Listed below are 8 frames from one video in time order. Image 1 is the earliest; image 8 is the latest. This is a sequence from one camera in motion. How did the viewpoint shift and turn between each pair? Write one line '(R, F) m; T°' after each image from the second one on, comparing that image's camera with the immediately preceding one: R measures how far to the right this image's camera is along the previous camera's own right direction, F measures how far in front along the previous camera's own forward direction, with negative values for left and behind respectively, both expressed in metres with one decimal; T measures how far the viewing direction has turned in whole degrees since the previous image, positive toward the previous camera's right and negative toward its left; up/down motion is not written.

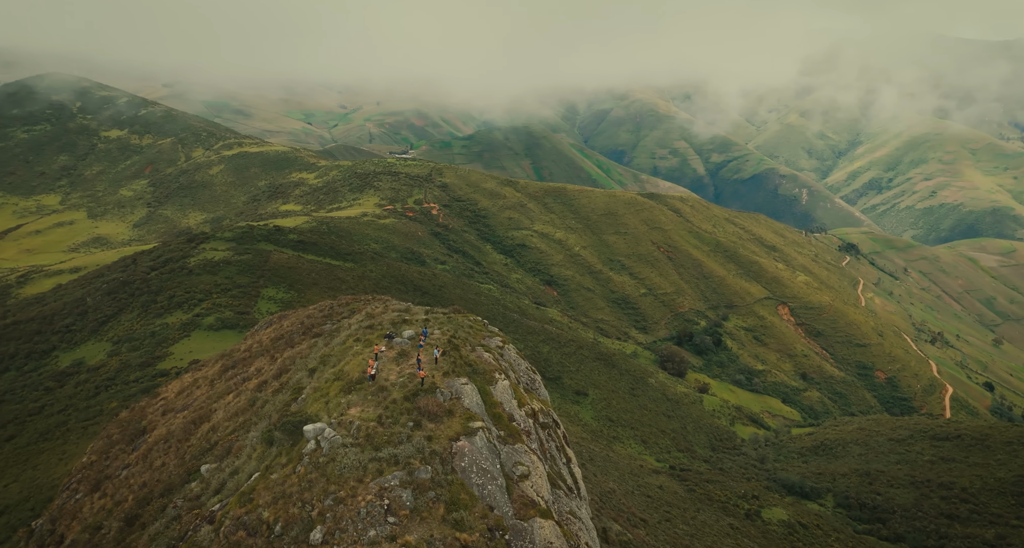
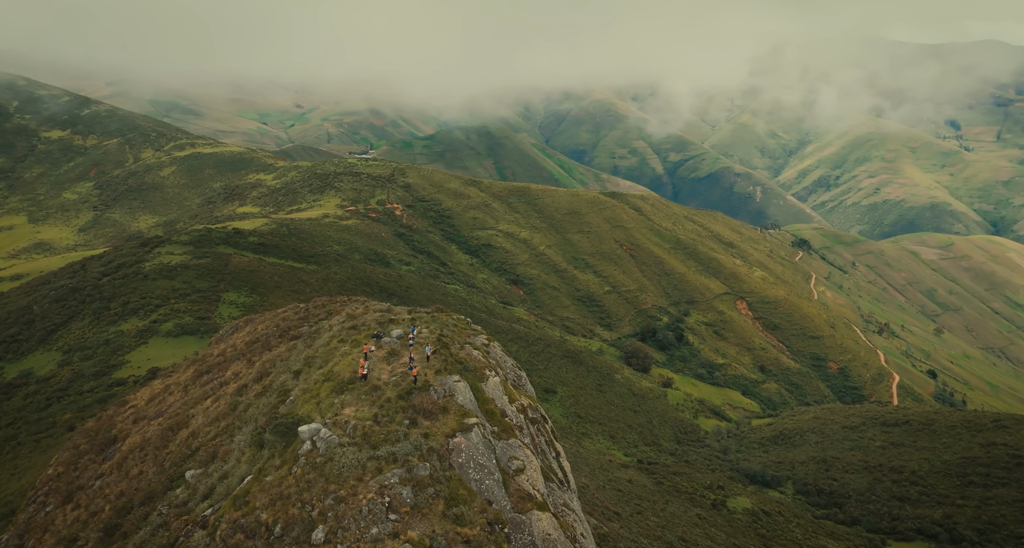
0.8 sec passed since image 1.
(-1.2, -0.4) m; +4°
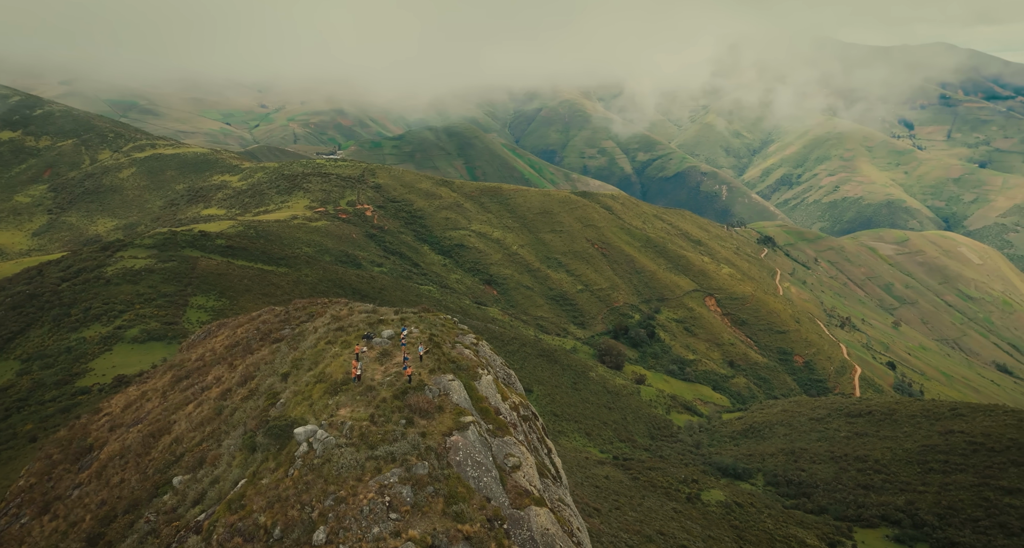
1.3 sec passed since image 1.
(-1.0, -0.3) m; +3°
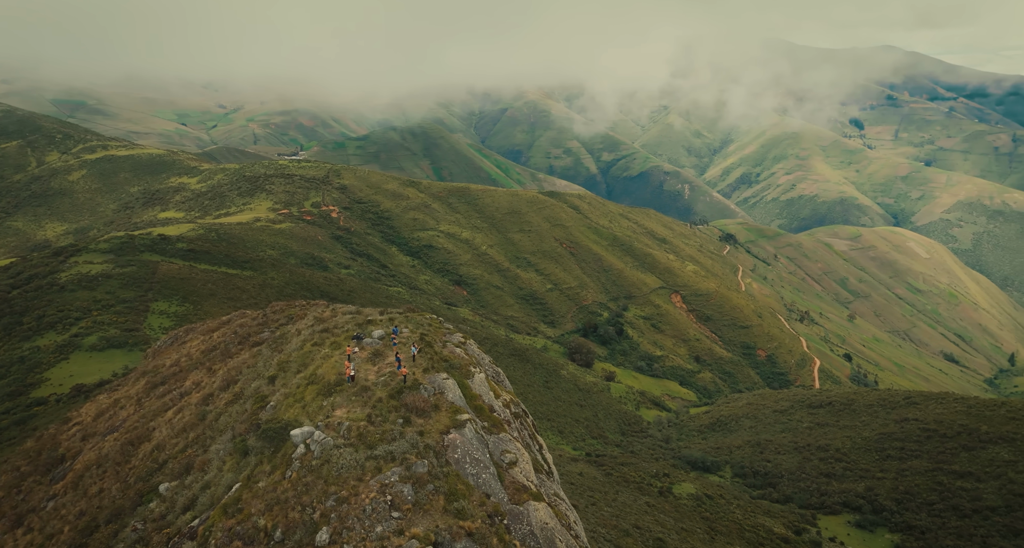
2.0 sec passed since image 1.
(-1.2, -0.2) m; +3°
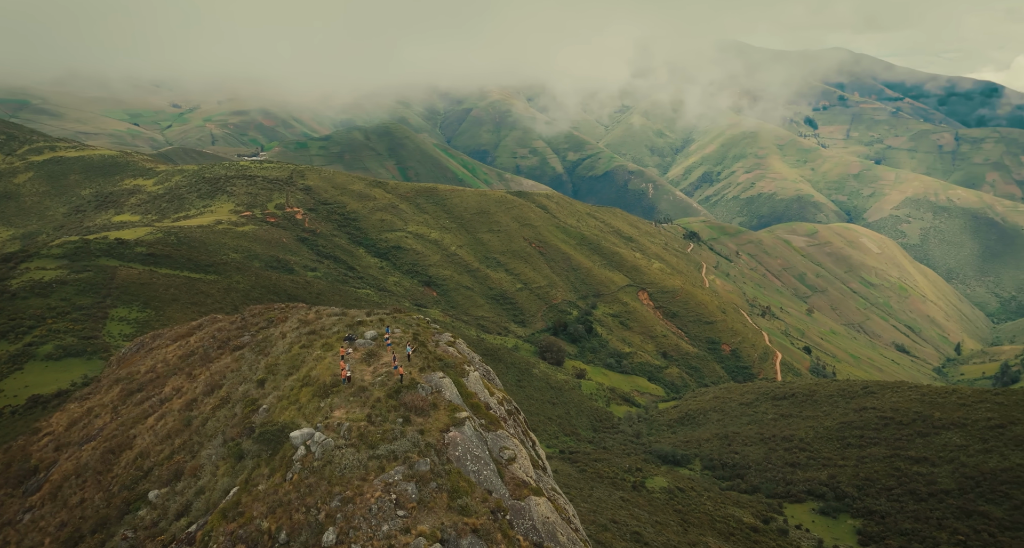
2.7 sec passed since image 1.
(-1.3, -0.2) m; +3°
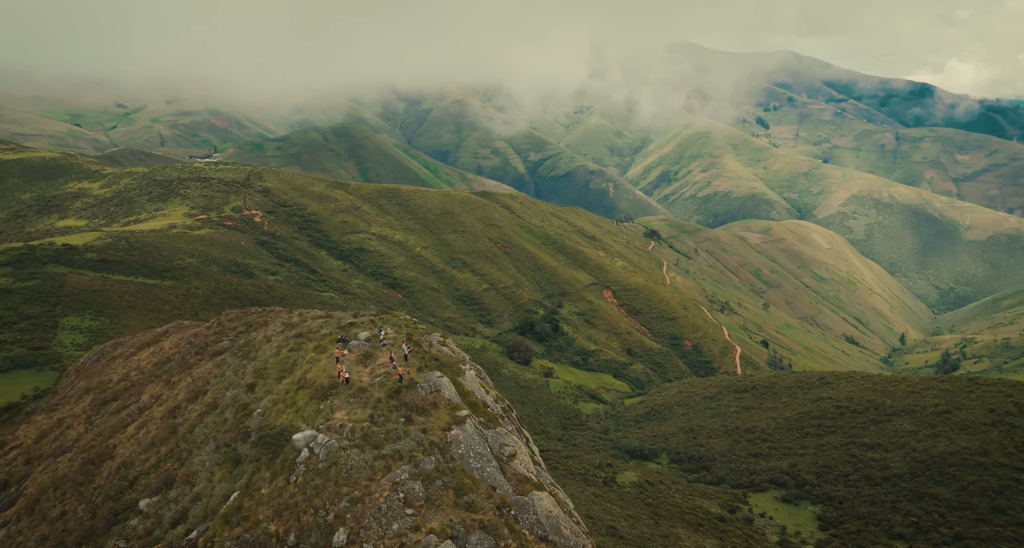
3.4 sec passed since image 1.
(-1.5, -0.1) m; +4°
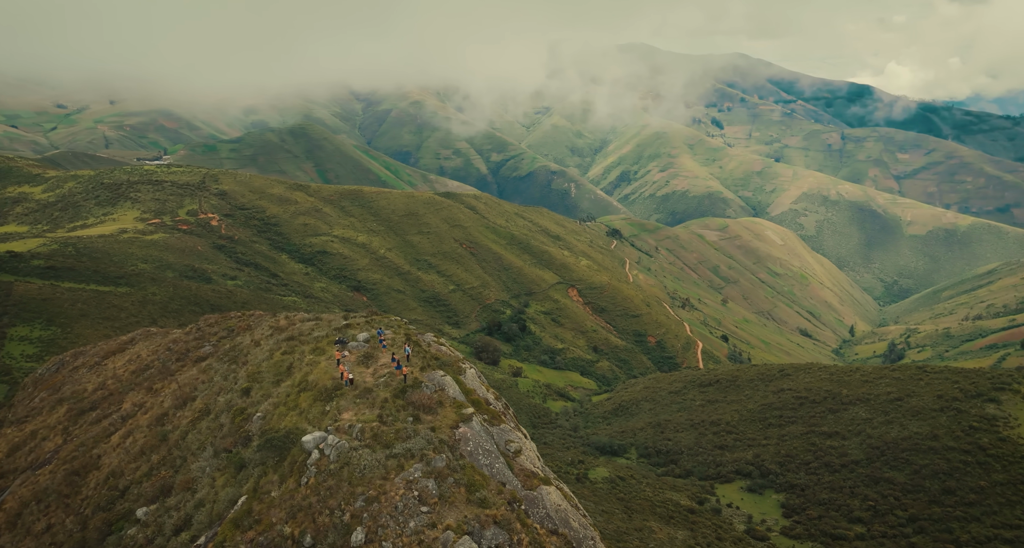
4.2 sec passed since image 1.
(-1.7, 0.0) m; +4°
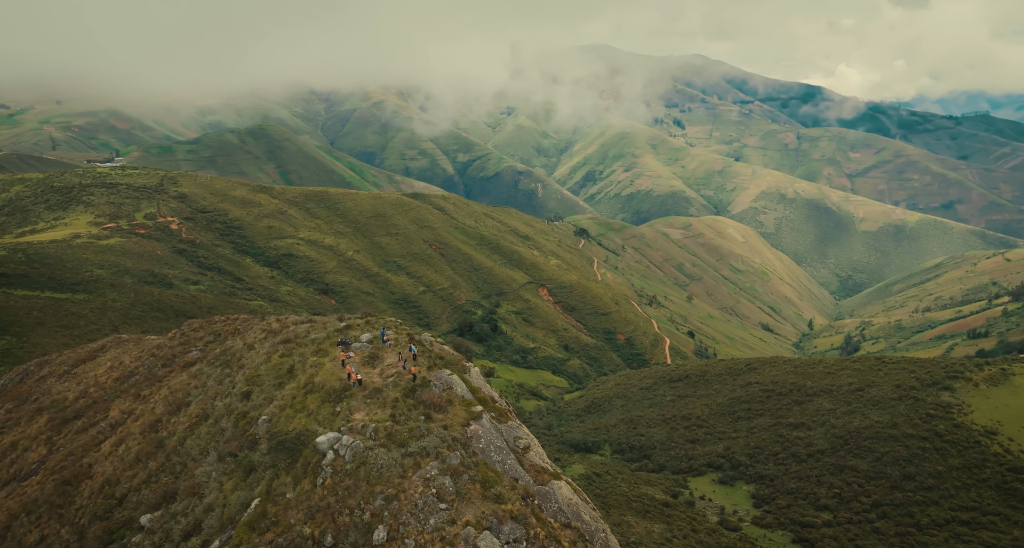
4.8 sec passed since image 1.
(-1.7, +0.1) m; +3°
